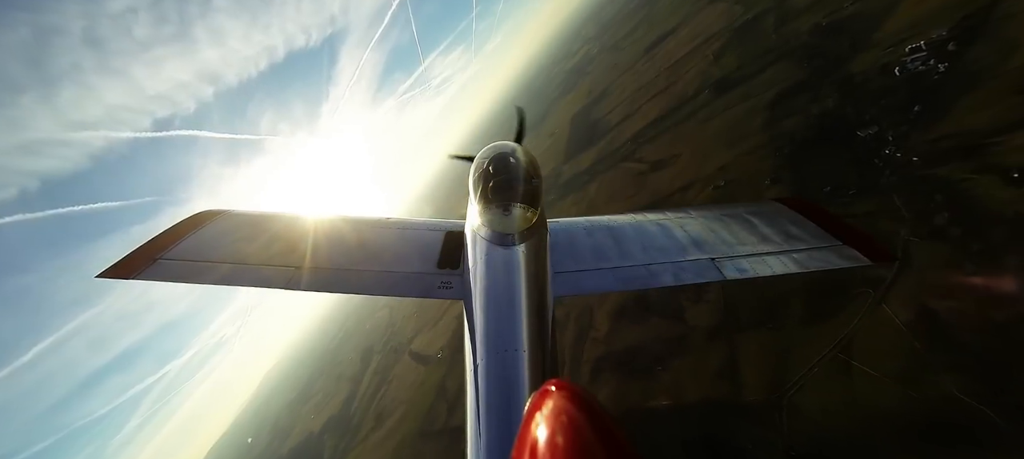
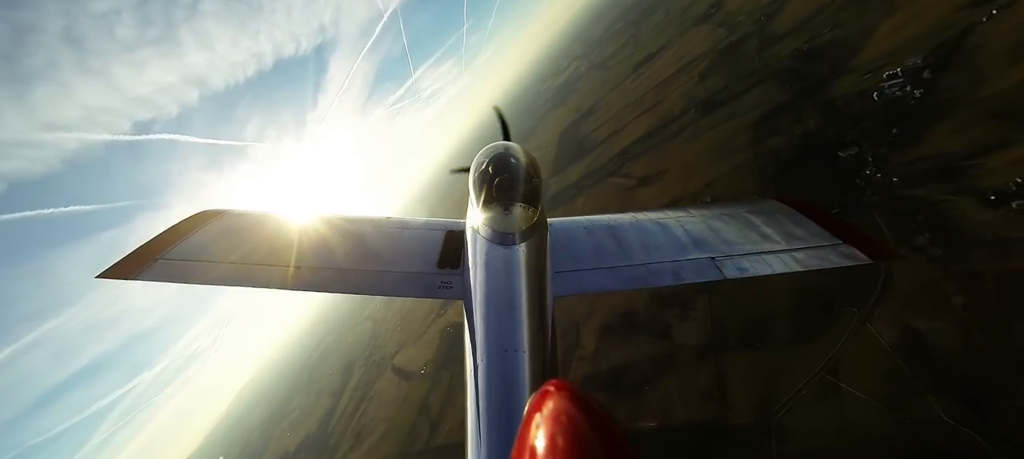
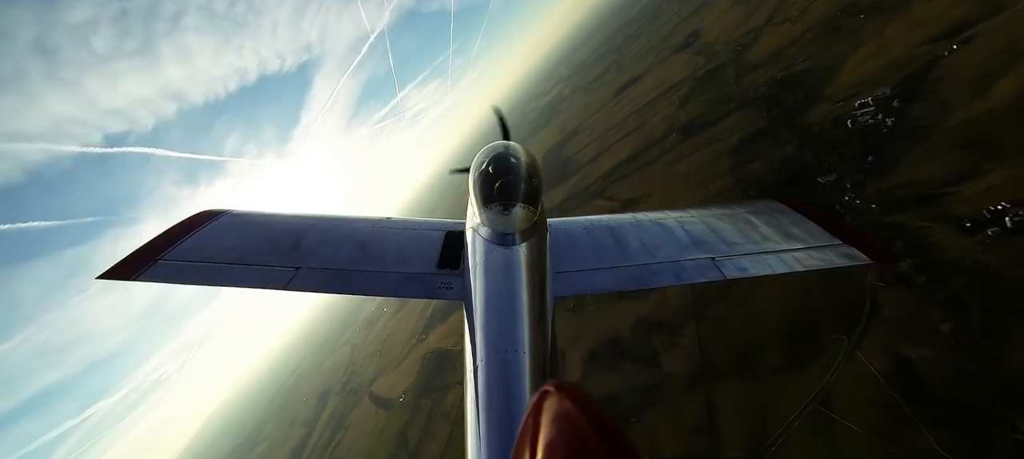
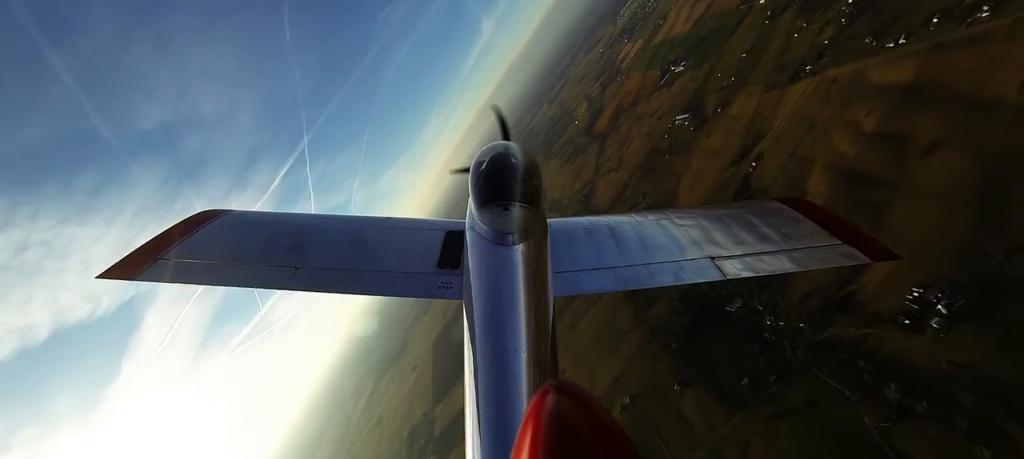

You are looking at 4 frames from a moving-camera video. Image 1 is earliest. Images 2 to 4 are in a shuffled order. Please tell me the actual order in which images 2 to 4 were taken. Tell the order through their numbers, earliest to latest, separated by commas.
2, 3, 4
